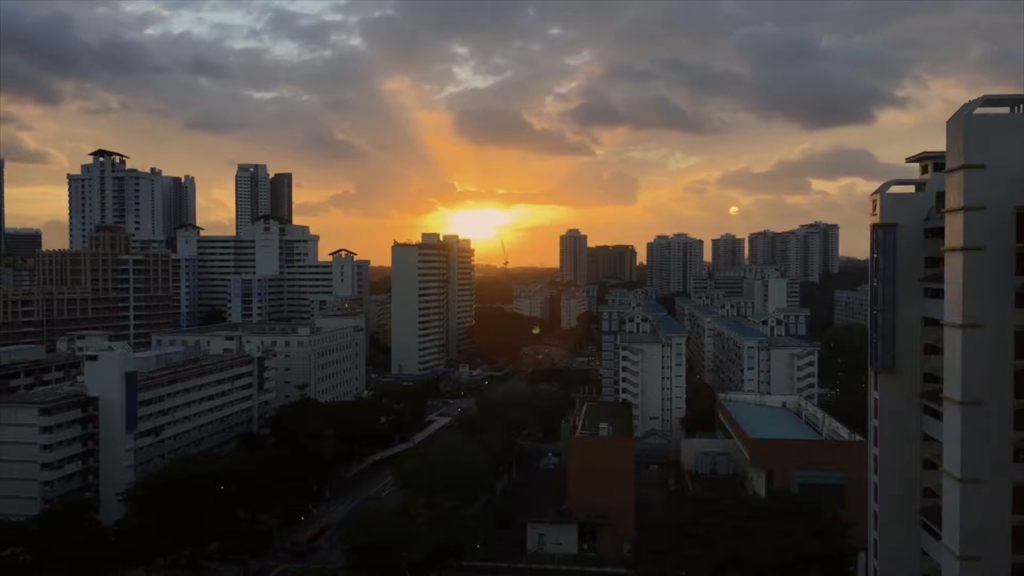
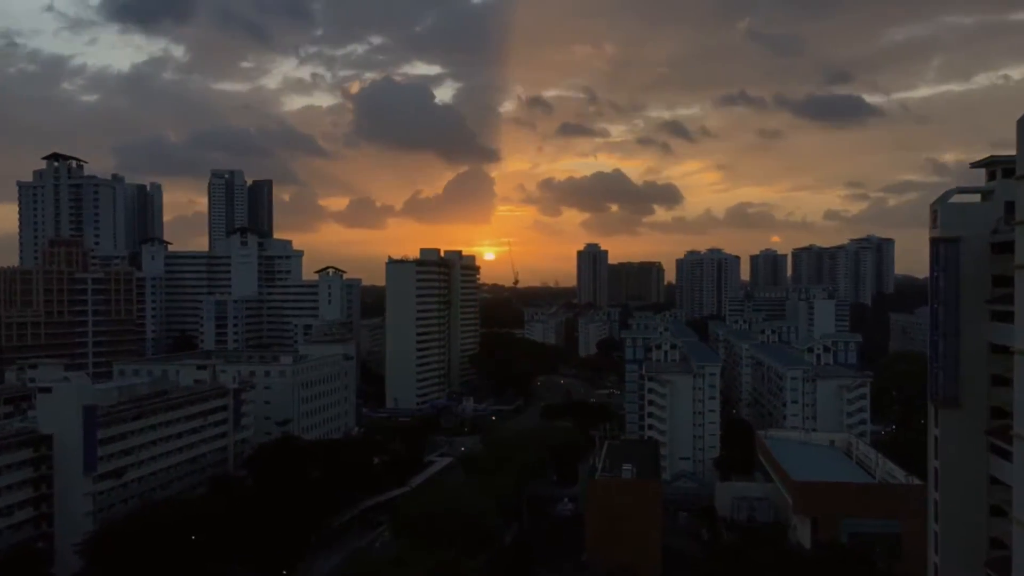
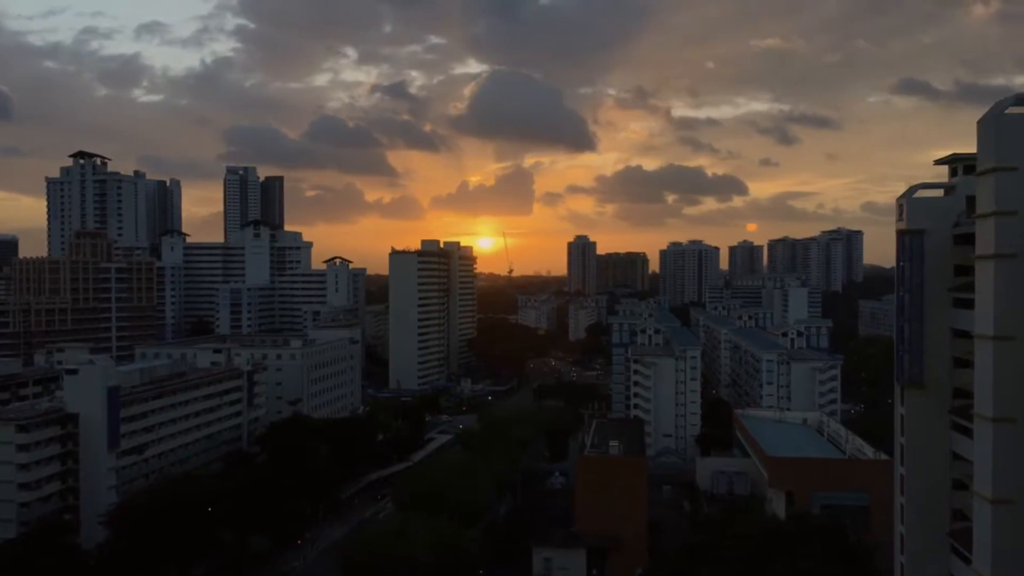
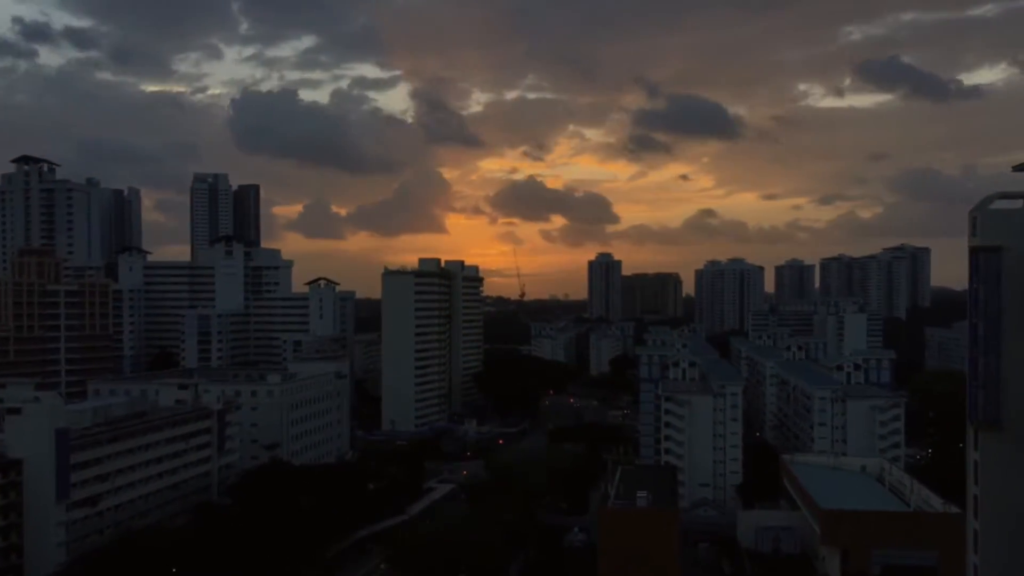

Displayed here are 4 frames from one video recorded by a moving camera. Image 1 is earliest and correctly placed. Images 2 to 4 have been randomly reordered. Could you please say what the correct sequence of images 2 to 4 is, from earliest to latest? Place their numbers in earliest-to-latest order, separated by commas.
3, 2, 4
